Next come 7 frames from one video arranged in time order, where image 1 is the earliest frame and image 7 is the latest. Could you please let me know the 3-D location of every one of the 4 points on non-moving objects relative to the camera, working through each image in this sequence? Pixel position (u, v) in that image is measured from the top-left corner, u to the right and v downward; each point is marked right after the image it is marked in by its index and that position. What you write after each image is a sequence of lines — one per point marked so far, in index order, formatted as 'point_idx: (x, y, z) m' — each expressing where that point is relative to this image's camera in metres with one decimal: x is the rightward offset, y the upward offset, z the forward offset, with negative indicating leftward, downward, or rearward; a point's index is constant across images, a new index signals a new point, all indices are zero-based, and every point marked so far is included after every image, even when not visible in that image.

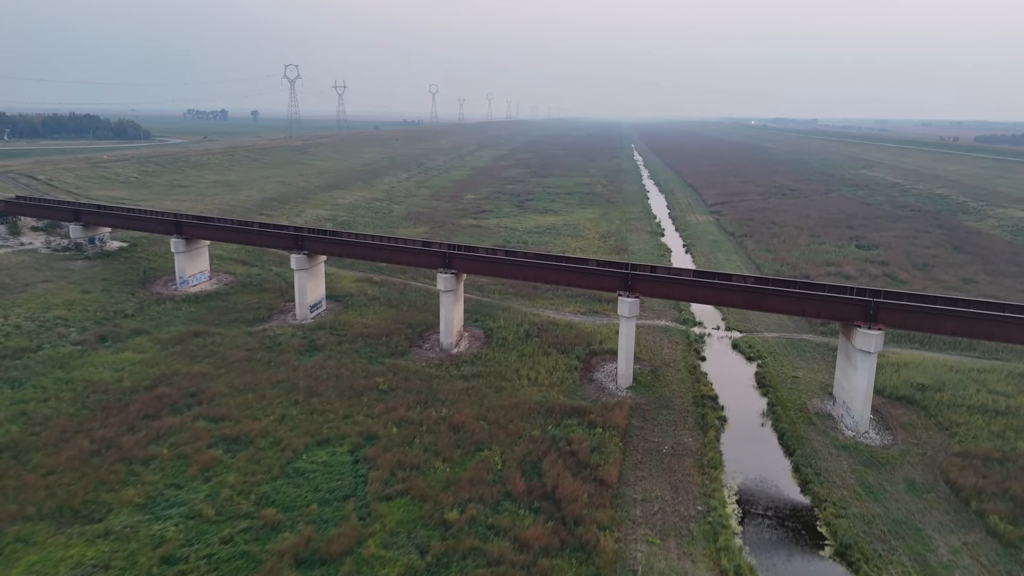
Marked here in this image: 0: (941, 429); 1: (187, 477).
0: (+14.4, -4.7, +17.2) m
1: (-8.7, -5.0, +13.8) m
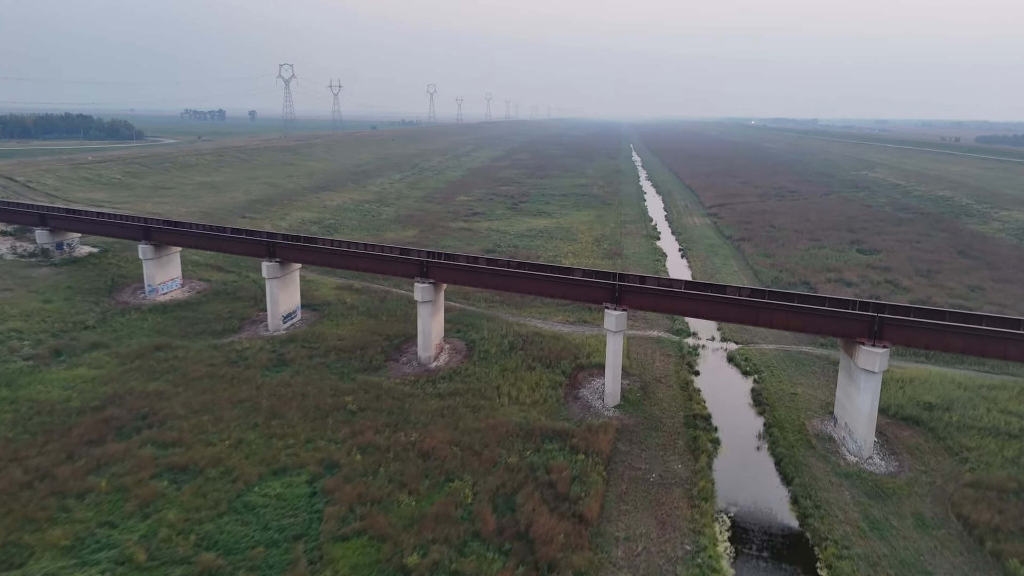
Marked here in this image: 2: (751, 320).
0: (+13.7, -5.2, +16.0) m
1: (-9.4, -5.5, +12.5) m
2: (+8.0, -1.1, +17.1) m
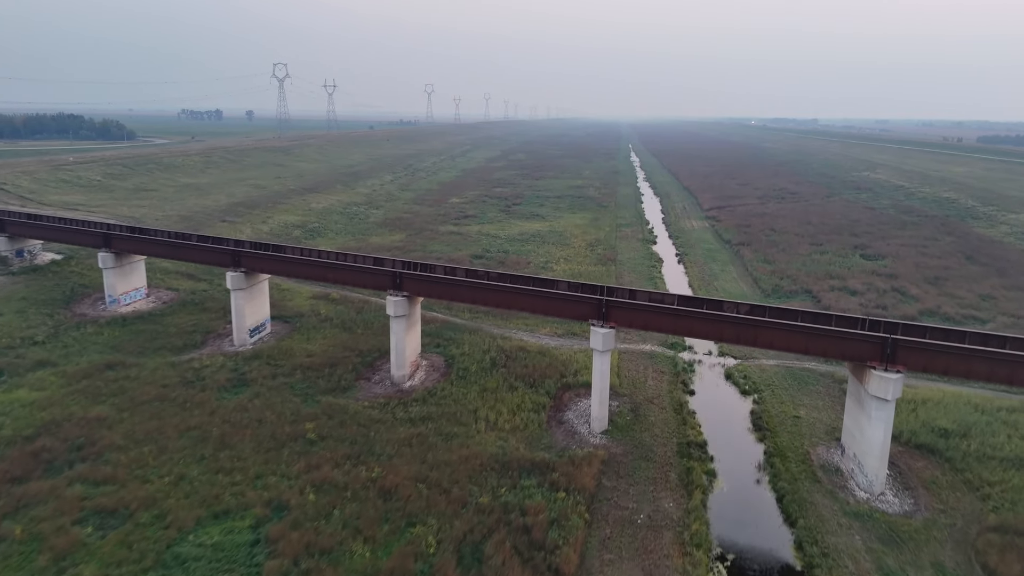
0: (+12.9, -5.7, +14.5) m
1: (-10.2, -6.0, +11.0) m
2: (+7.2, -1.6, +15.6) m
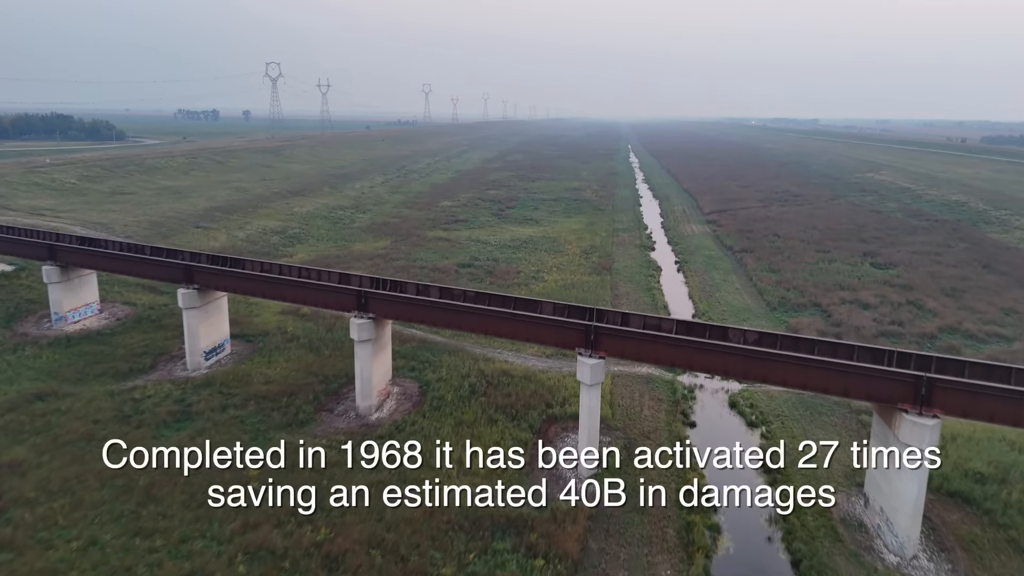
0: (+12.2, -6.4, +12.4) m
1: (-10.9, -6.7, +8.9) m
2: (+6.5, -2.2, +13.5) m
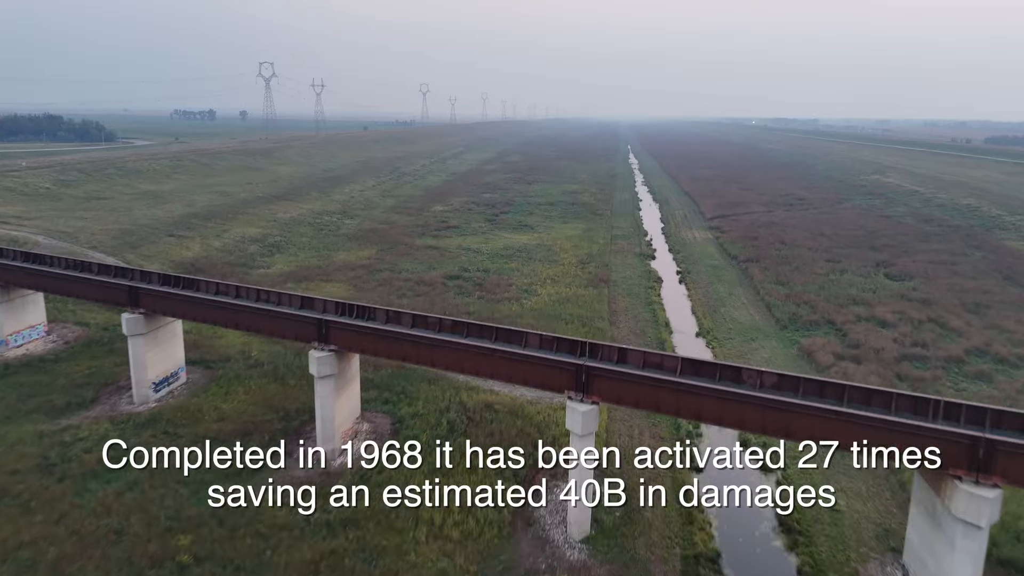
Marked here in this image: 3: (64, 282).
0: (+11.7, -7.2, +10.3) m
1: (-11.4, -7.5, +6.8) m
2: (+6.0, -3.1, +11.5) m
3: (-16.3, +0.3, +18.7) m
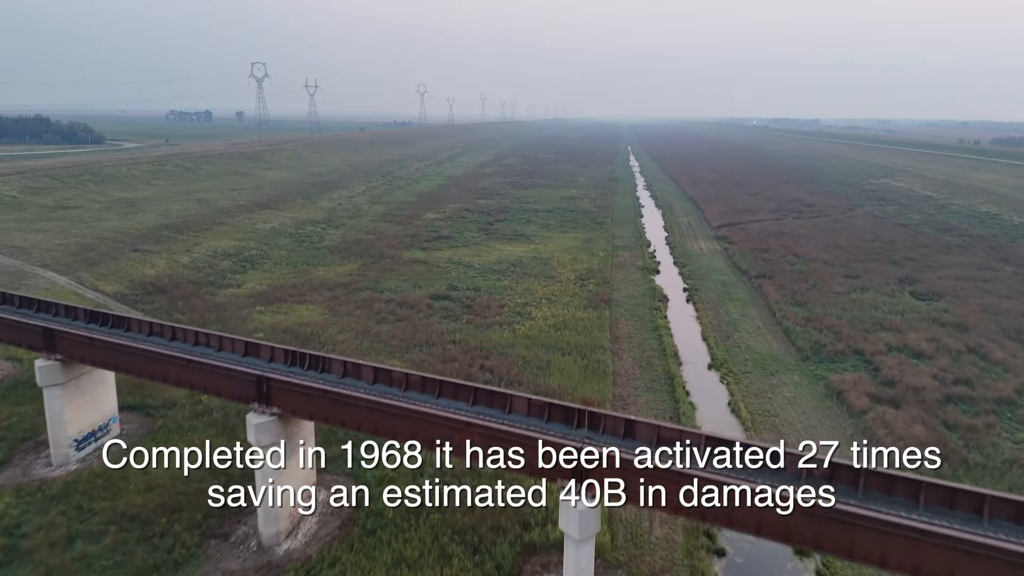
0: (+11.3, -8.3, +7.7) m
1: (-11.8, -8.7, +4.1) m
2: (+5.6, -4.2, +8.8) m
3: (-16.7, -0.9, +16.0) m
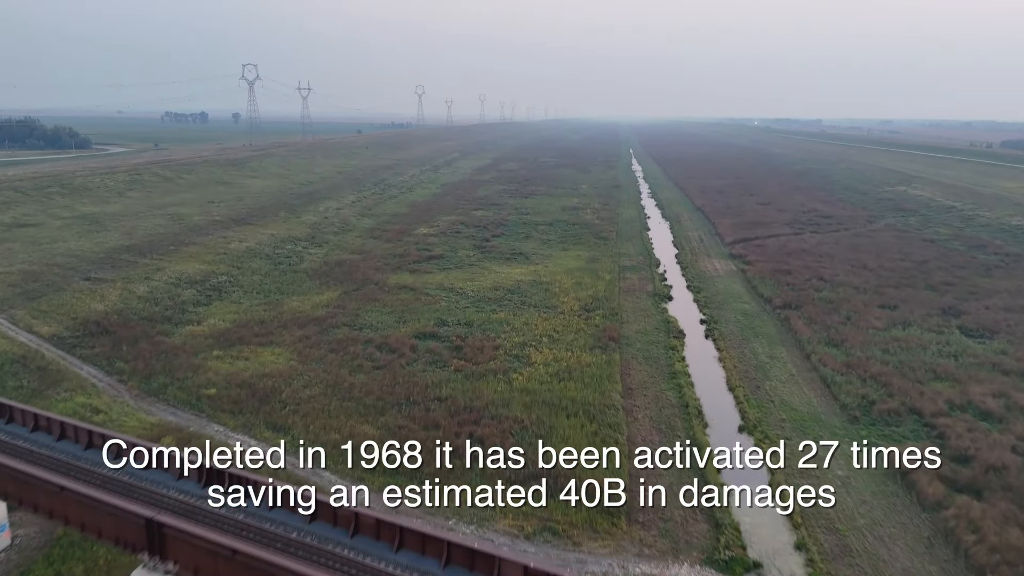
0: (+11.1, -10.2, +4.2) m
1: (-12.0, -10.5, +0.7) m
2: (+5.4, -6.1, +5.3) m
3: (-16.9, -2.8, +12.5) m
